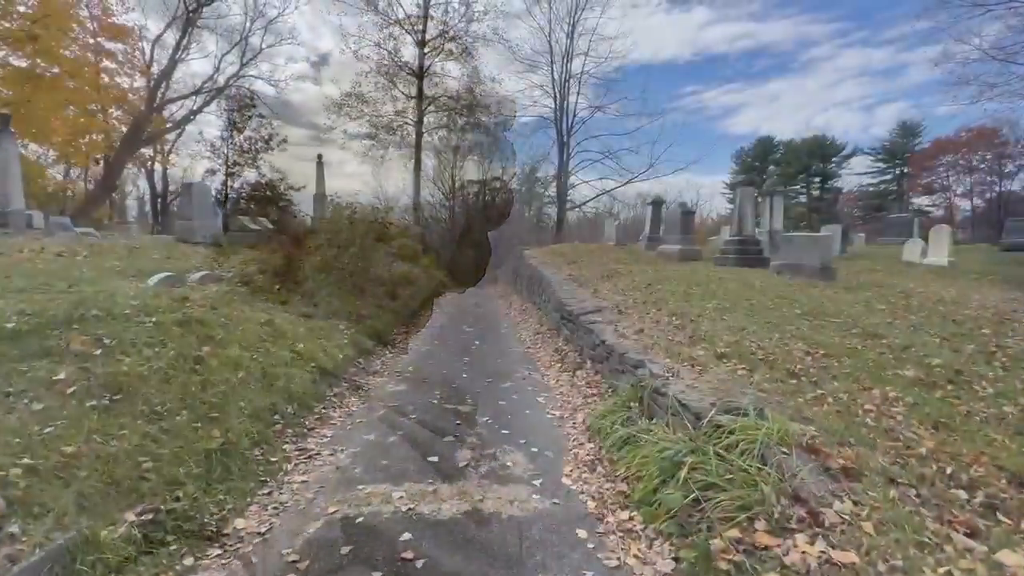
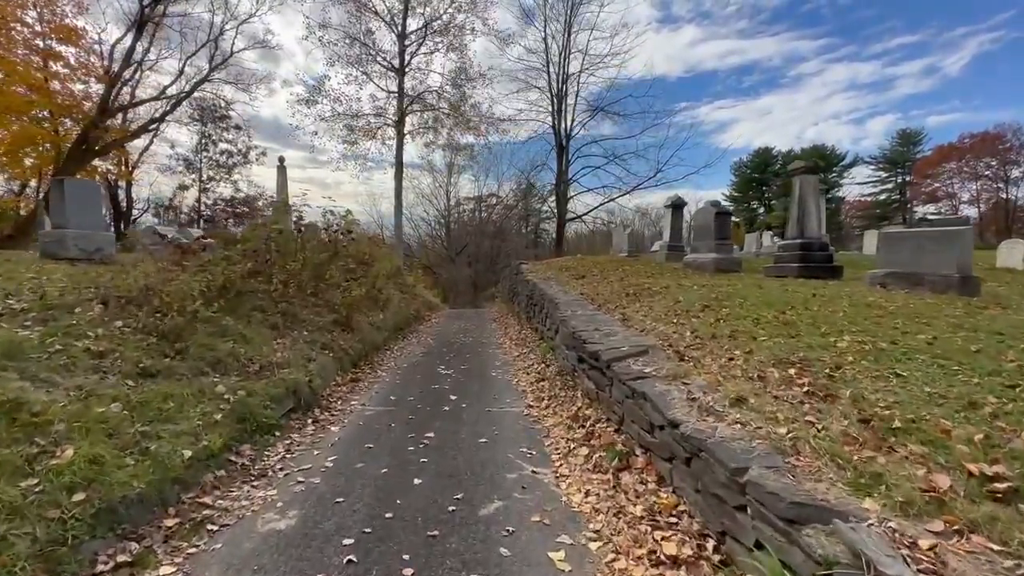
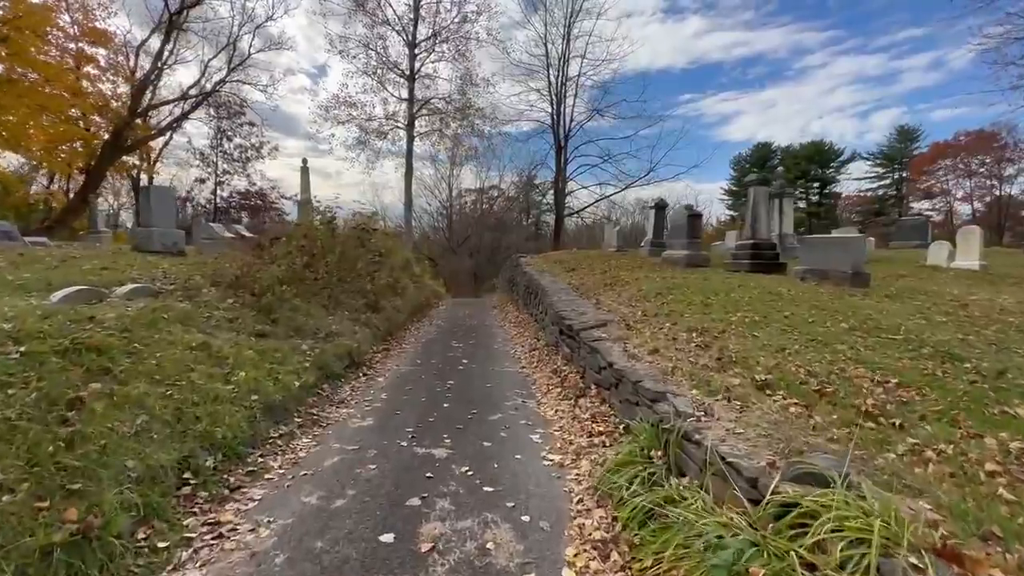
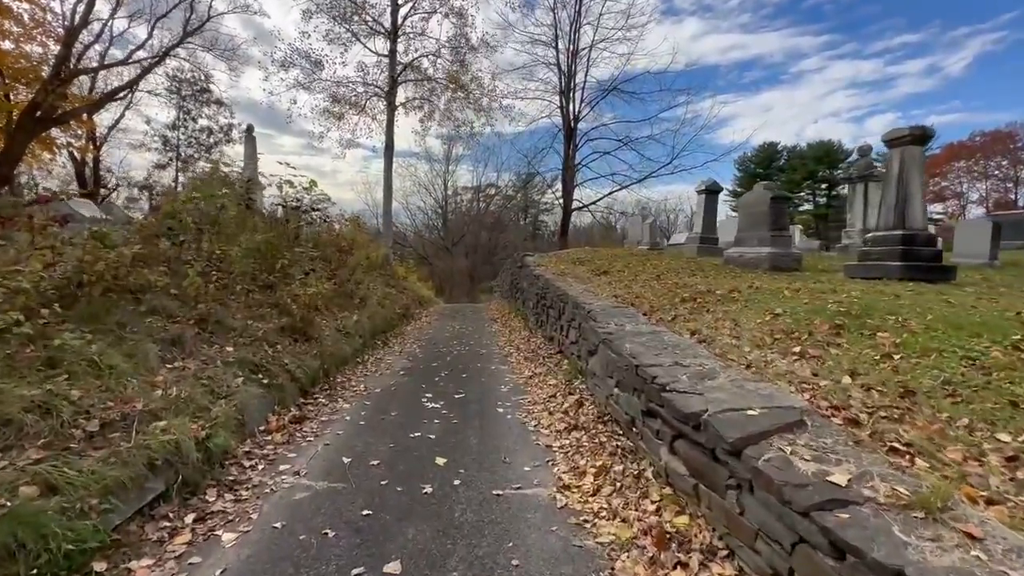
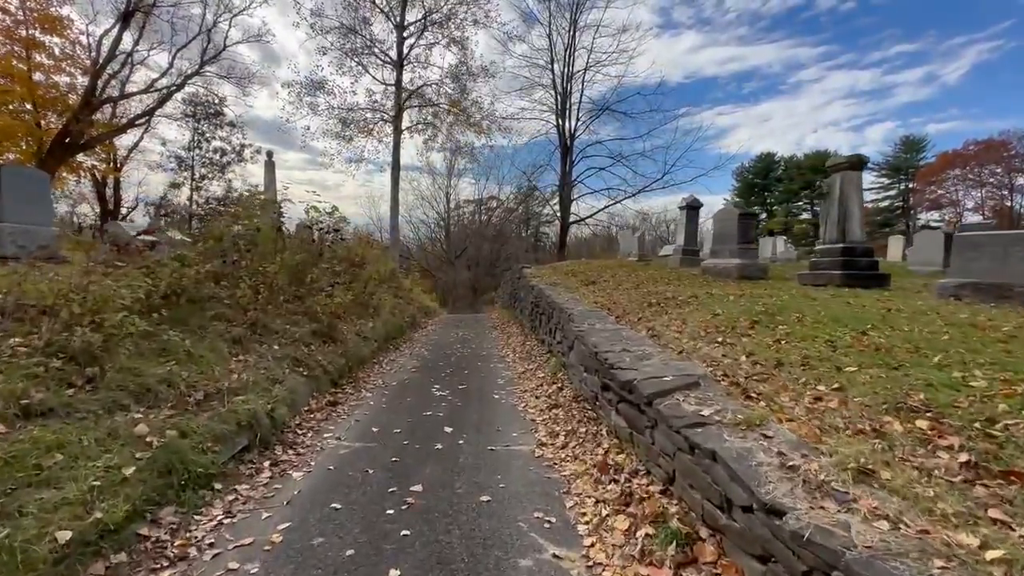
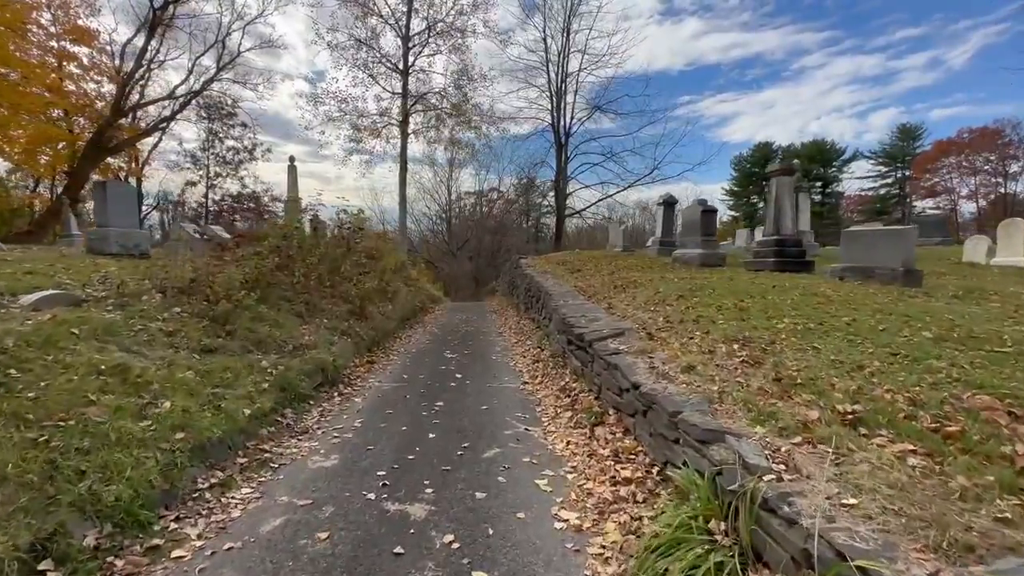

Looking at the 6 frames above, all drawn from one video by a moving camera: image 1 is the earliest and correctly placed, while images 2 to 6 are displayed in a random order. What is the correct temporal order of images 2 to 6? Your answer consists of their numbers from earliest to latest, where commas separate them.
3, 6, 2, 5, 4
